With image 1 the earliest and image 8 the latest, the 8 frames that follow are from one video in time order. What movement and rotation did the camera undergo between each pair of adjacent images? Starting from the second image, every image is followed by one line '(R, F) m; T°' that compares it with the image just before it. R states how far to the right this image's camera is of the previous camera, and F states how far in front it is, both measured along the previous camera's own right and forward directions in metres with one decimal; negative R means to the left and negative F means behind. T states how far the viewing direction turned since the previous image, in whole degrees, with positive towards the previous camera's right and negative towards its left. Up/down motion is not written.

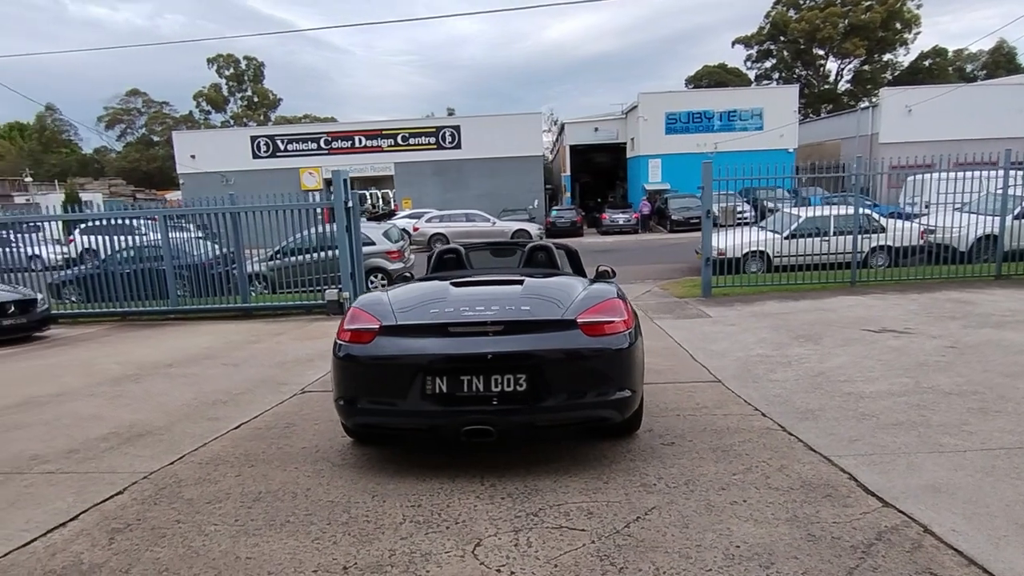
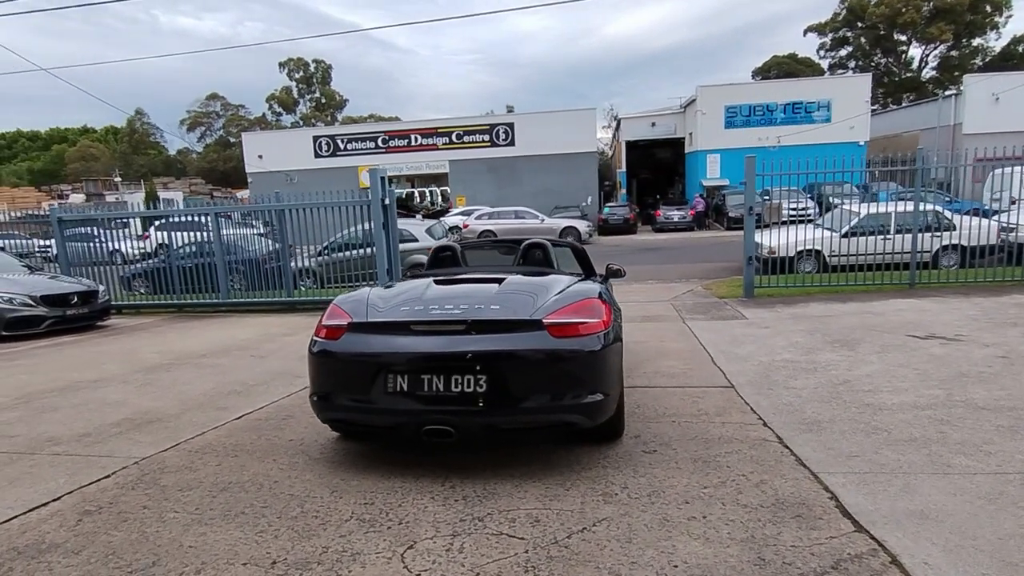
(+0.6, +0.1) m; -6°
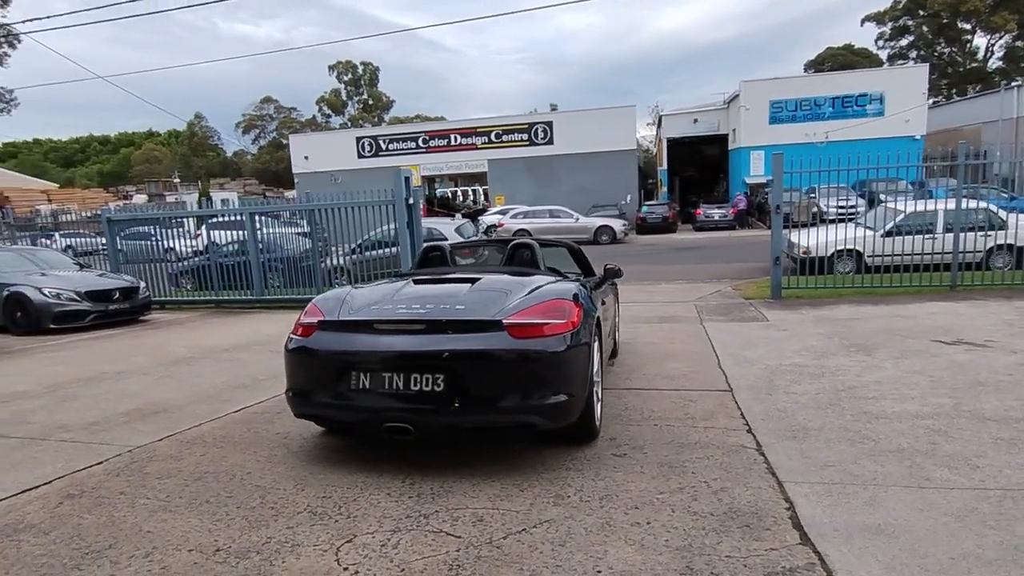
(+0.5, 0.0) m; -5°
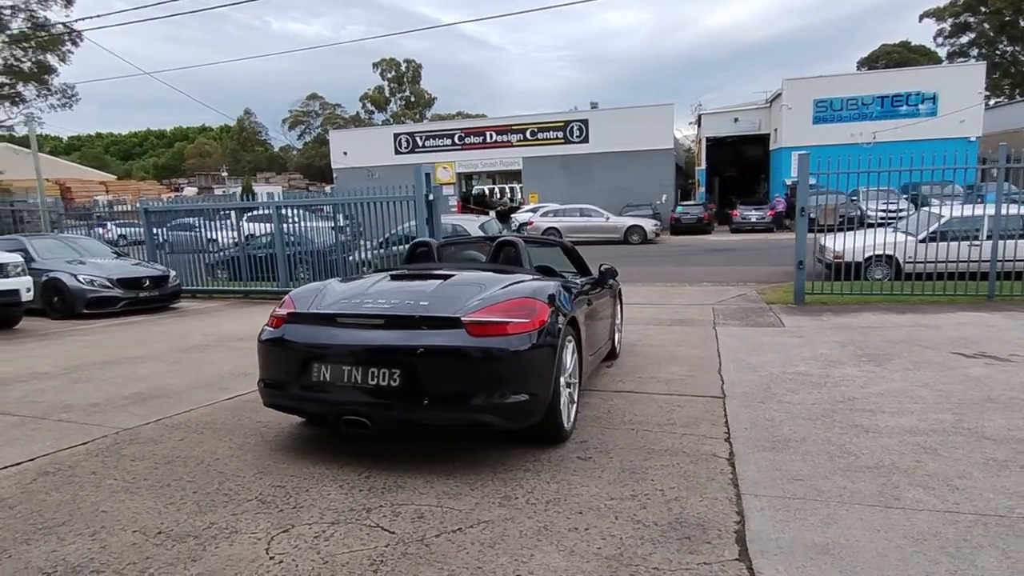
(+0.5, +0.1) m; -4°
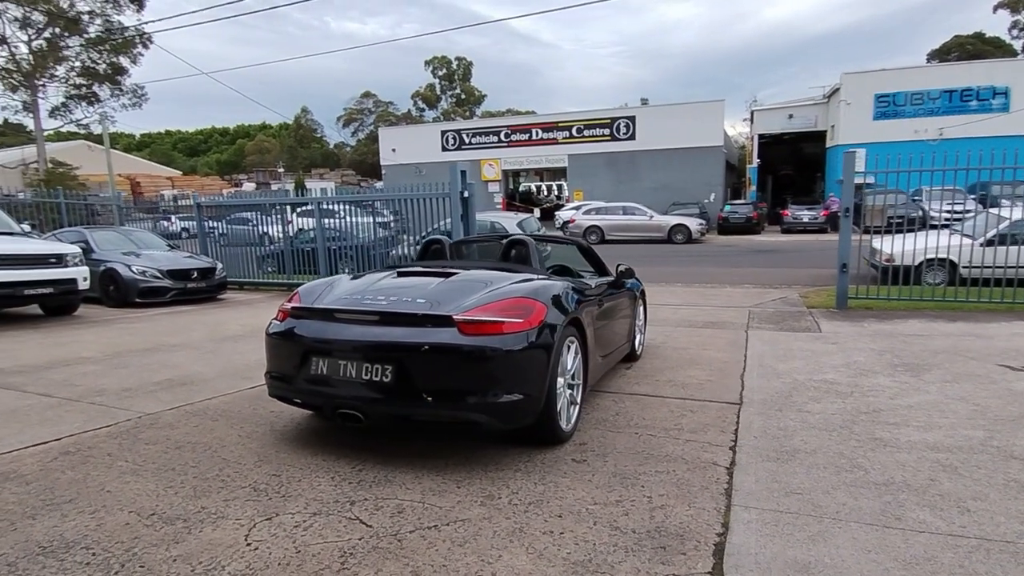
(+0.3, 0.0) m; -5°
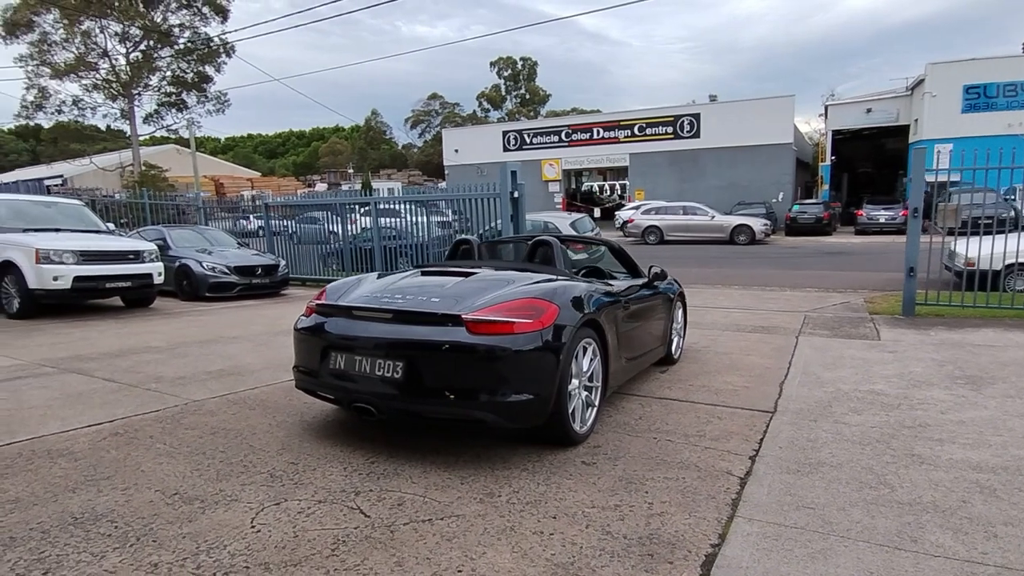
(+0.3, 0.0) m; -6°
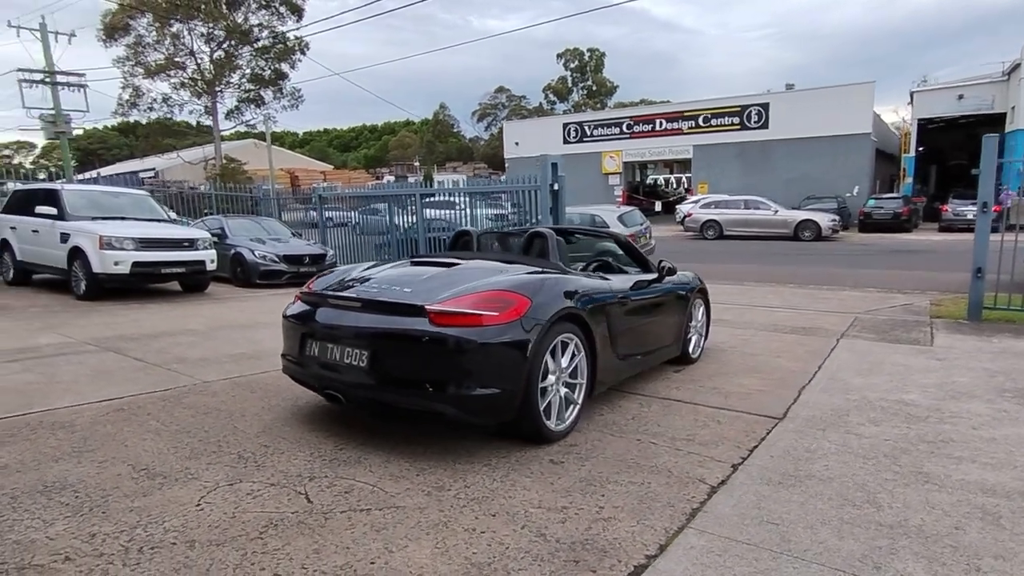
(+0.6, +0.1) m; -7°
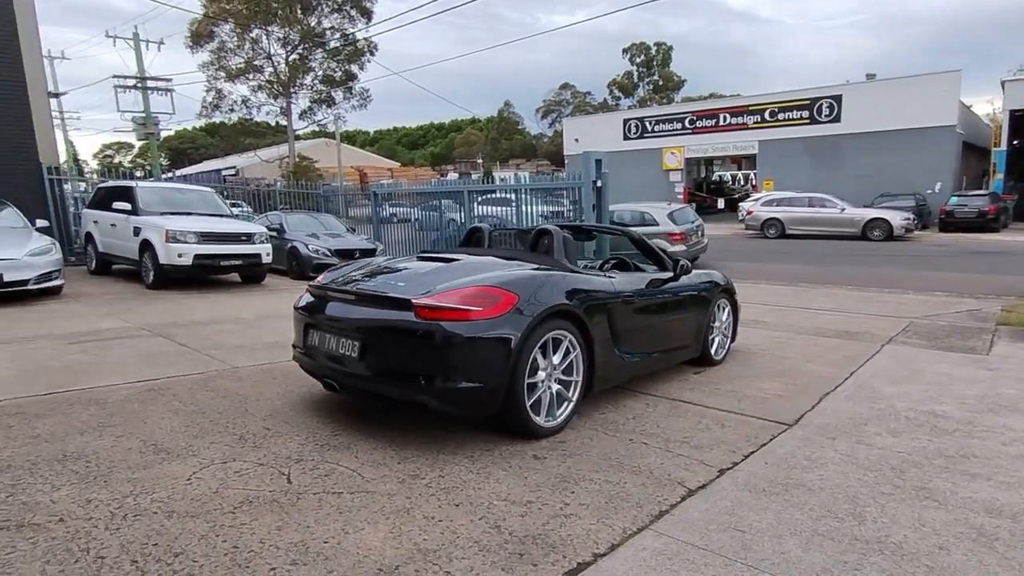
(+0.5, 0.0) m; -6°
